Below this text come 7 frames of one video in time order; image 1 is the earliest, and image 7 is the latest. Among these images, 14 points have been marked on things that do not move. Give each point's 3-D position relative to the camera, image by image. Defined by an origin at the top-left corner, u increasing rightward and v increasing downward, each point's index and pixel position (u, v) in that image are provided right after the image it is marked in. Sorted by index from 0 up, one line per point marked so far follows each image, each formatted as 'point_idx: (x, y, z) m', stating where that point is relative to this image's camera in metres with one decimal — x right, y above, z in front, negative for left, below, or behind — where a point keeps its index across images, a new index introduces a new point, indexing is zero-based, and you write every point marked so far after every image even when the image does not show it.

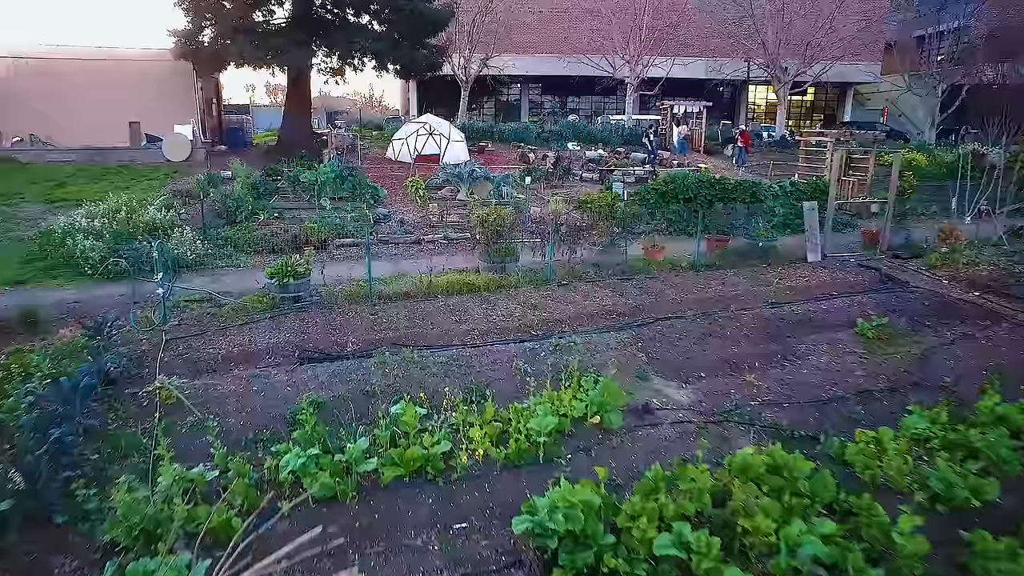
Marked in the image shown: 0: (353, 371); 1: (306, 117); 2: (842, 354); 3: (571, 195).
0: (-1.3, -0.7, +5.9) m
1: (-5.7, +4.8, +19.3) m
2: (+3.3, -0.6, +6.9) m
3: (+1.3, +1.9, +14.7) m
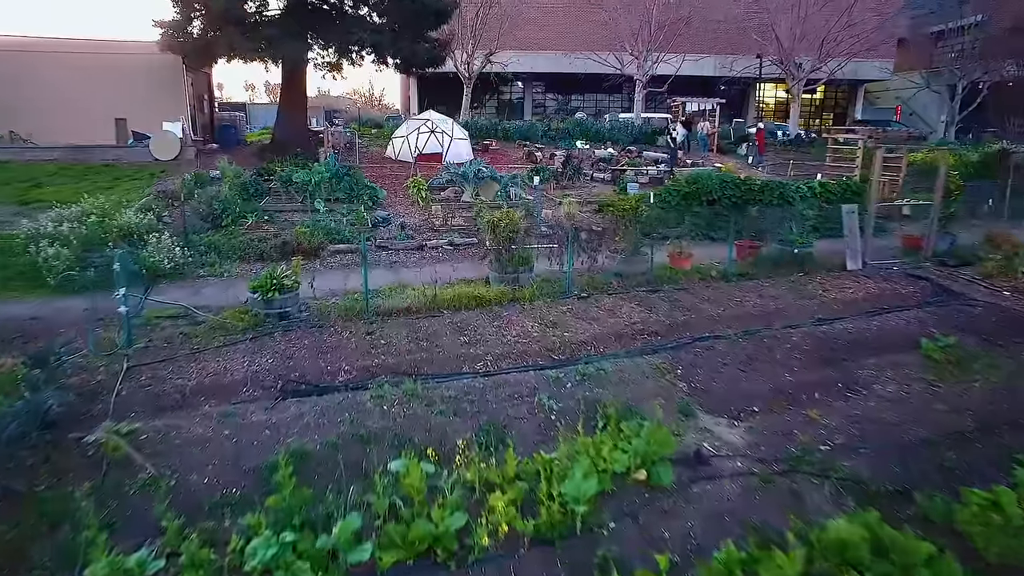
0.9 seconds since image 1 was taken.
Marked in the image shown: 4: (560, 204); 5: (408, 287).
0: (-1.2, -0.9, +4.9) m
1: (-5.5, +4.6, +18.4) m
2: (+3.4, -0.8, +5.9) m
3: (+1.4, +1.8, +13.7) m
4: (+0.9, +1.5, +12.6) m
5: (-1.2, 0.0, +8.0) m
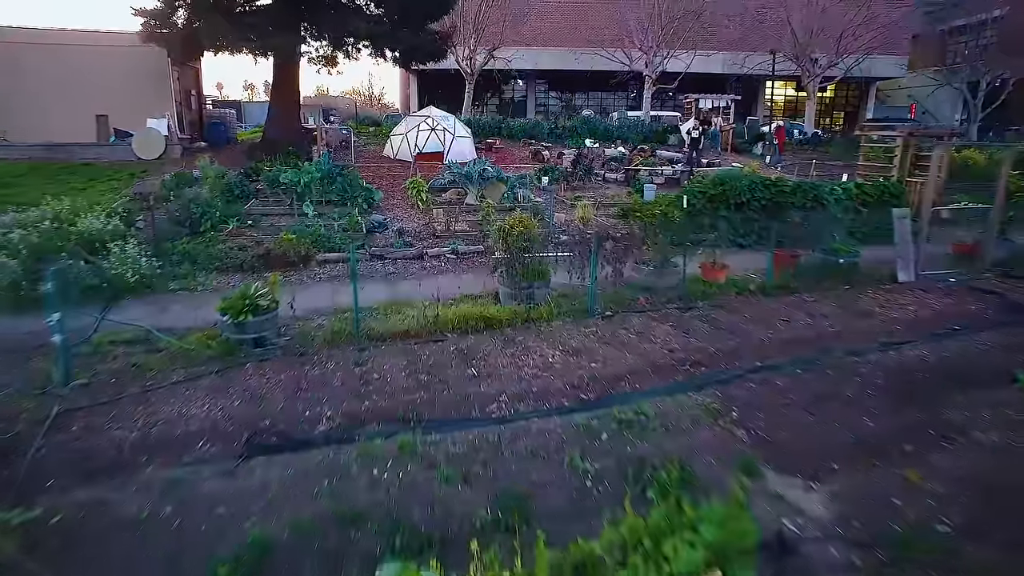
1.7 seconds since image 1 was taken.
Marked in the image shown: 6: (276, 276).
0: (-1.0, -1.0, +3.9) m
1: (-5.4, +4.4, +17.3) m
2: (+3.5, -1.0, +4.9) m
3: (+1.6, +1.6, +12.7) m
4: (+1.0, +1.3, +11.6) m
5: (-1.1, -0.2, +6.9) m
6: (-2.8, +0.1, +8.2) m
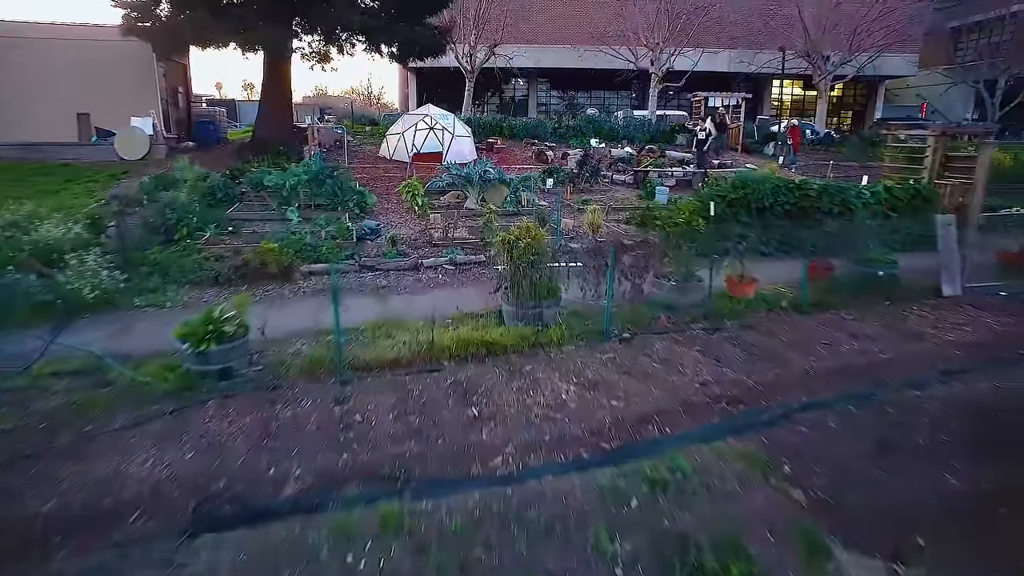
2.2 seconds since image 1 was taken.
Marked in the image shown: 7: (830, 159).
0: (-1.0, -1.2, +3.1) m
1: (-5.4, +4.3, +16.5) m
2: (+3.6, -1.1, +4.1) m
3: (+1.6, +1.4, +11.9) m
4: (+1.1, +1.1, +10.8) m
5: (-1.0, -0.3, +6.1) m
6: (-2.7, 0.0, +7.4) m
7: (+8.8, +3.6, +19.3) m
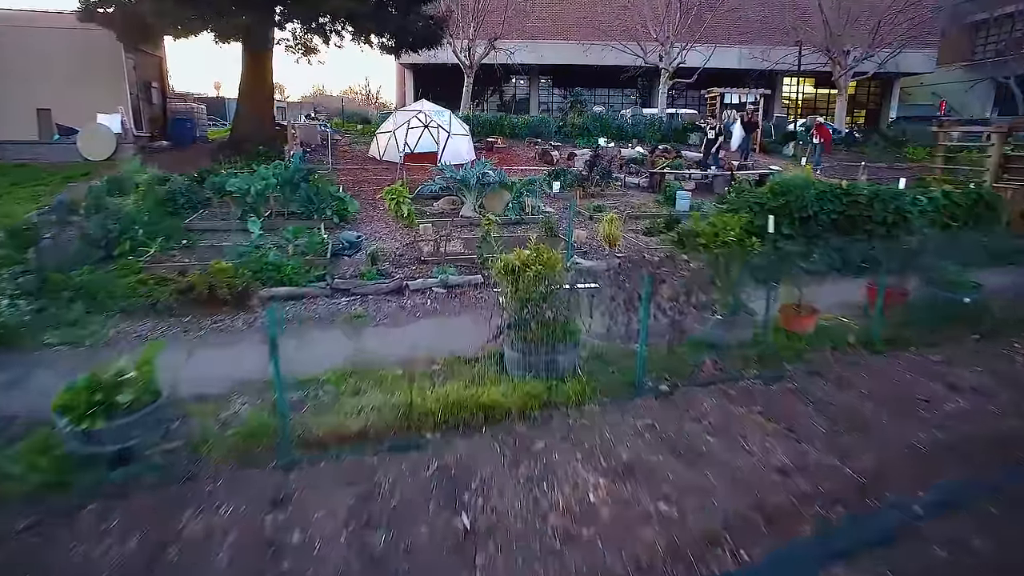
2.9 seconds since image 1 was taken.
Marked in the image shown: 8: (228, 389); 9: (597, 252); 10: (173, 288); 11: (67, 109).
0: (-1.0, -1.5, +1.7) m
1: (-5.3, +4.0, +15.1) m
2: (+3.6, -1.4, +2.7) m
3: (+1.7, +1.2, +10.5) m
4: (+1.1, +0.9, +9.4) m
5: (-1.0, -0.6, +4.7) m
6: (-2.7, -0.3, +6.0) m
7: (+8.9, +3.3, +17.9) m
8: (-1.9, -0.6, +4.6) m
9: (+1.0, +0.4, +8.3) m
10: (-3.1, 0.0, +6.4) m
11: (-9.4, +3.8, +14.9) m
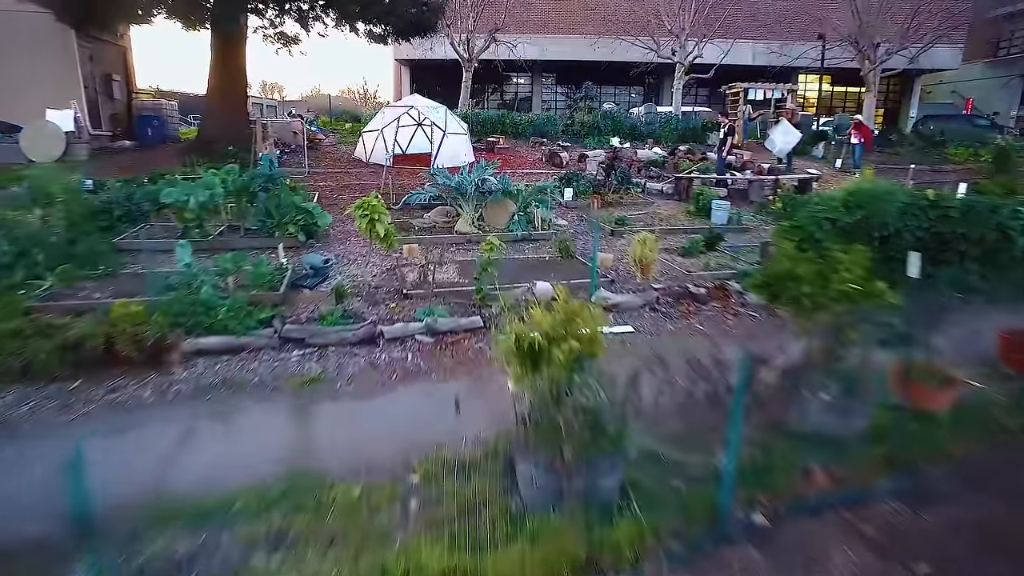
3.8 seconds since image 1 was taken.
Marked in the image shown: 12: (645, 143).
0: (-0.9, -1.8, 0.0) m
1: (-5.2, +3.7, +13.4) m
2: (+3.7, -1.8, +0.9) m
3: (+1.7, +0.8, +8.8) m
4: (+1.2, +0.5, +7.7) m
5: (-0.9, -1.0, +3.0) m
6: (-2.6, -0.7, +4.3) m
7: (+8.9, +2.9, +16.2) m
8: (-1.8, -1.0, +2.9) m
9: (+1.1, +0.1, +6.6) m
10: (-3.1, -0.4, +4.7) m
11: (-9.4, +3.5, +13.2) m
12: (+3.6, +4.0, +18.9) m
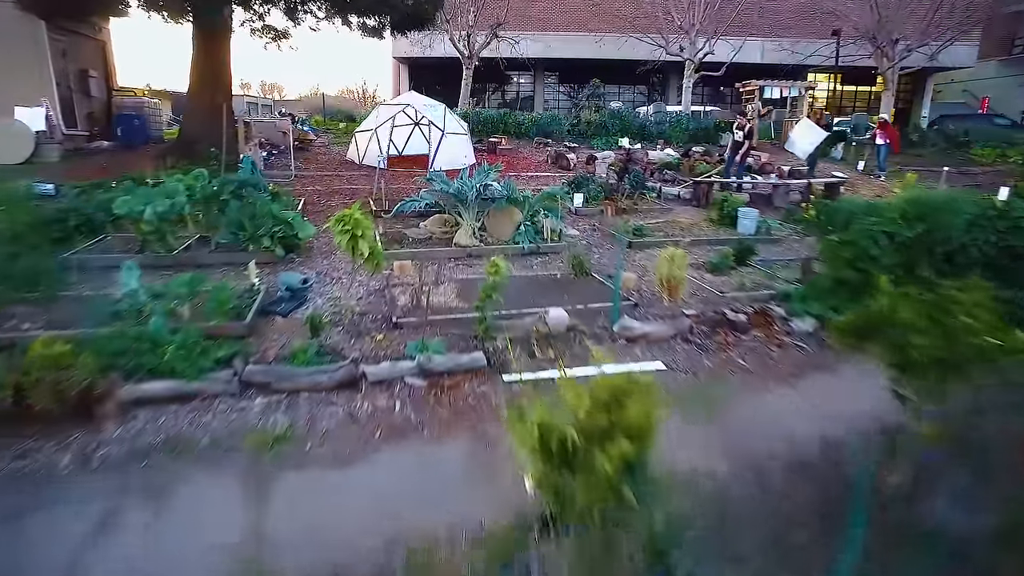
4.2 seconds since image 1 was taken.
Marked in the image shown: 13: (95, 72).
0: (-0.8, -2.0, -1.0) m
1: (-5.2, +3.5, +12.5) m
2: (+3.8, -2.0, 0.0) m
3: (+1.8, +0.6, +7.9) m
4: (+1.3, +0.3, +6.8) m
5: (-0.8, -1.2, +2.1) m
6: (-2.5, -0.9, +3.4) m
7: (+9.0, +2.7, +15.3) m
8: (-1.7, -1.2, +2.0) m
9: (+1.1, -0.1, +5.7) m
10: (-3.0, -0.5, +3.8) m
11: (-9.3, +3.3, +12.3) m
12: (+3.7, +3.8, +18.0) m
13: (-8.8, +4.6, +14.7) m
